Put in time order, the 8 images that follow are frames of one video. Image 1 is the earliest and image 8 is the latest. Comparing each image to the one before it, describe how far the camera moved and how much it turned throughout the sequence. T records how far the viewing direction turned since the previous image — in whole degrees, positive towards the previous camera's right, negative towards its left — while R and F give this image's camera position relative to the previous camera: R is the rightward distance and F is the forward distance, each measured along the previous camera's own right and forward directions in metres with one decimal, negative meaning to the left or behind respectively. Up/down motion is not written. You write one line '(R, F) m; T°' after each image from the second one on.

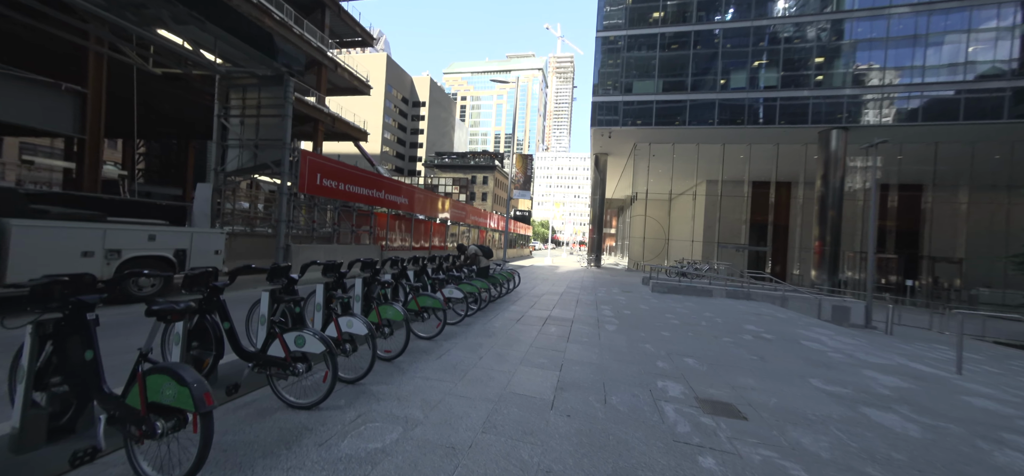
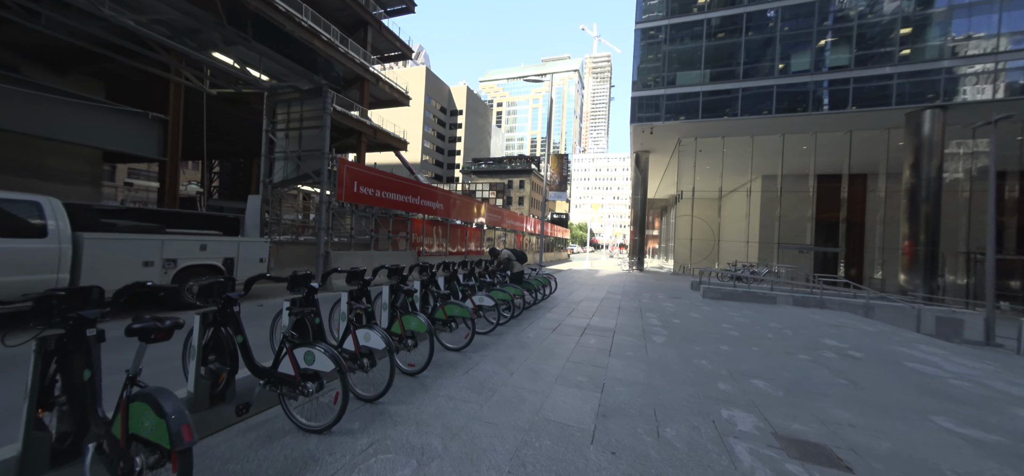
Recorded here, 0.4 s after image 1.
(+0.1, +0.4) m; -6°
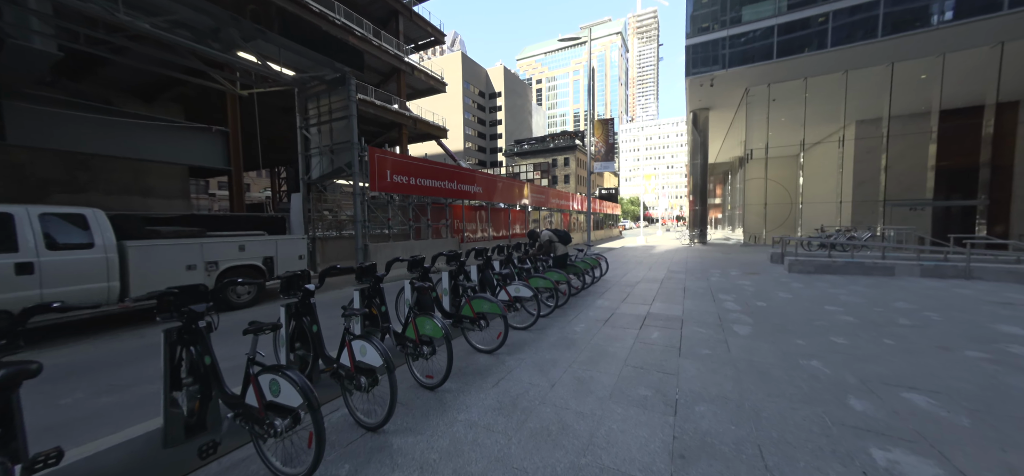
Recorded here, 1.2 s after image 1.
(+0.2, +0.9) m; -9°
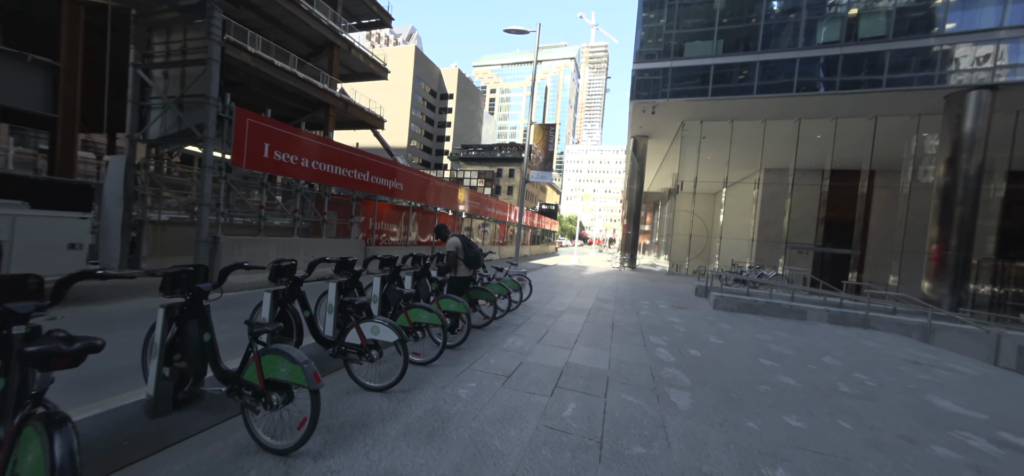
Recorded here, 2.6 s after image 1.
(+0.7, +1.6) m; +10°
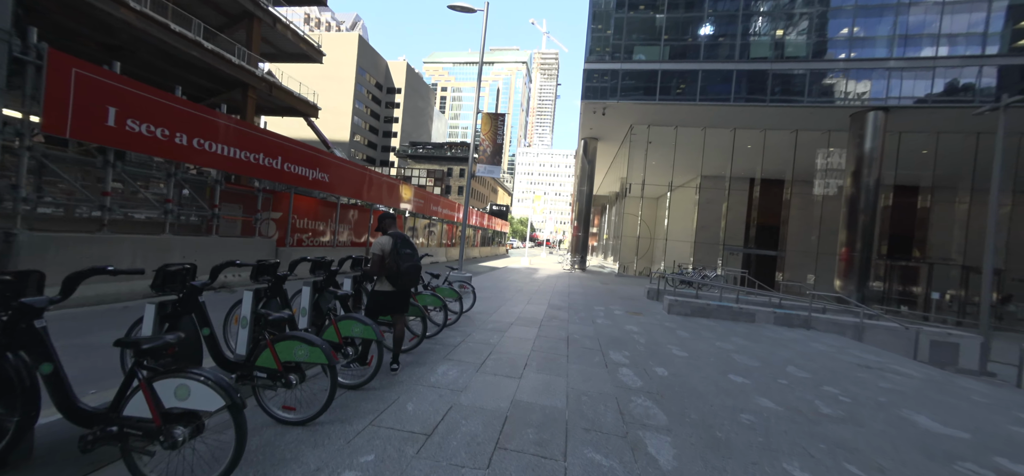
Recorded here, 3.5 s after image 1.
(+0.2, +1.1) m; +8°
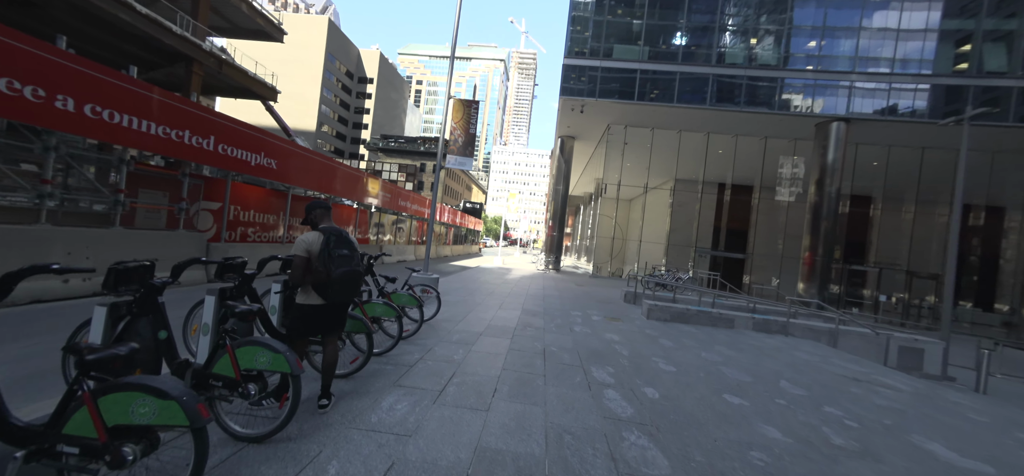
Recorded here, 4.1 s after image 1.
(+0.1, +0.8) m; +4°
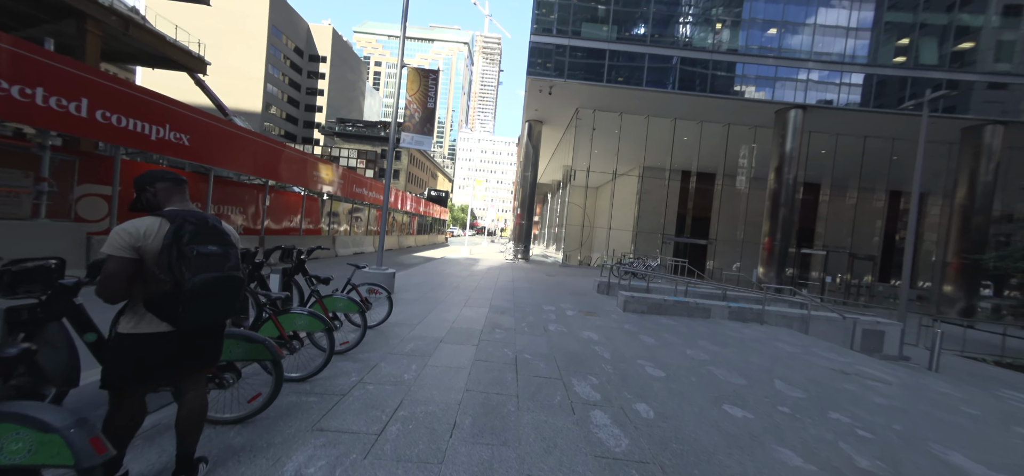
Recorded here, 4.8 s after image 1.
(+0.1, +0.9) m; +5°
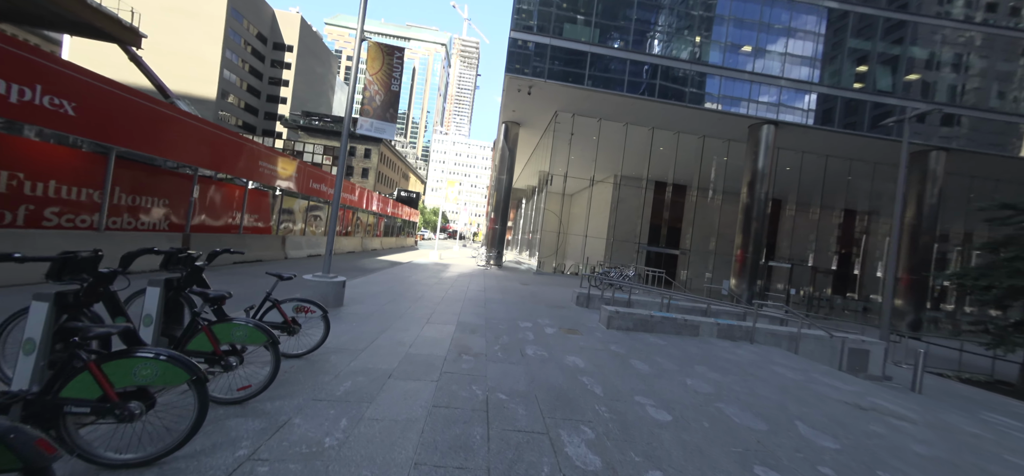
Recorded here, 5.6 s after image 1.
(0.0, +1.1) m; +5°
